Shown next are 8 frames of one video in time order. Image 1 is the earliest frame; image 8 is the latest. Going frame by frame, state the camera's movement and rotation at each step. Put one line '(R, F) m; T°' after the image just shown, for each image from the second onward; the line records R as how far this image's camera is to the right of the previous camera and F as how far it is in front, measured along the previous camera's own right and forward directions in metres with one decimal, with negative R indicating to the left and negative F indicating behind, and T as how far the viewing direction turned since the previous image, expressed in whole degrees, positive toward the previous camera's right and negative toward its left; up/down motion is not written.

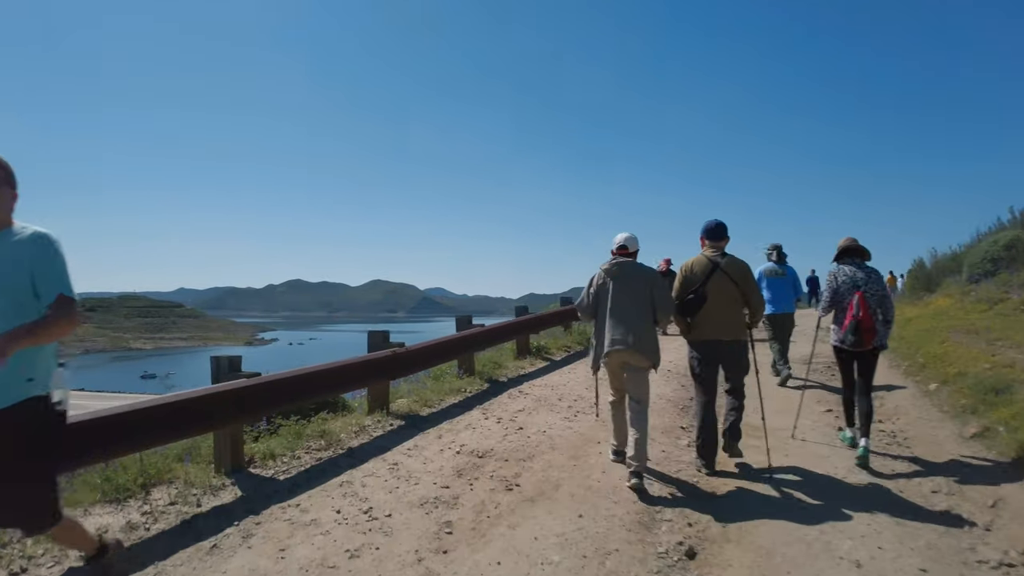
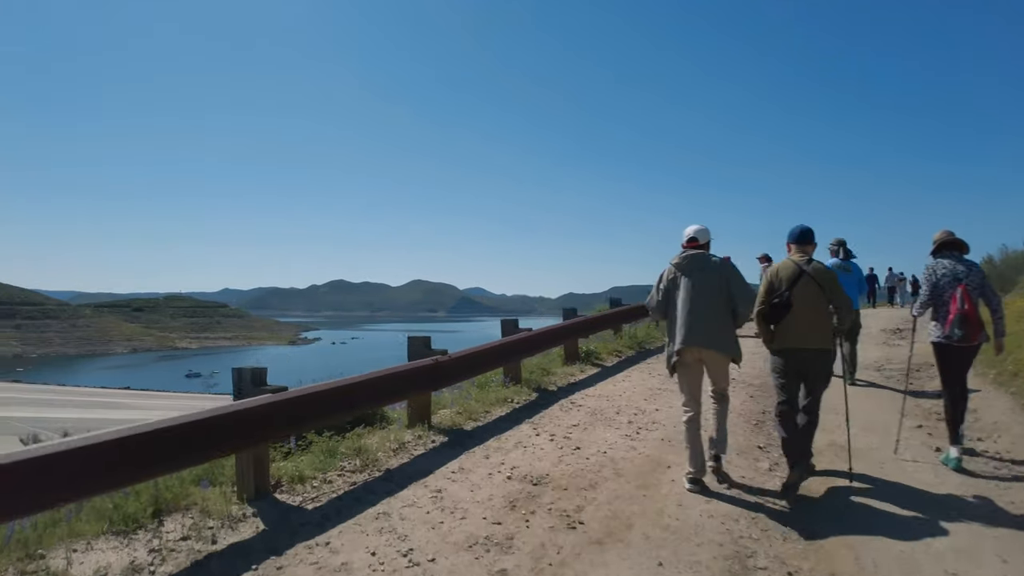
(-0.2, +0.8) m; -4°
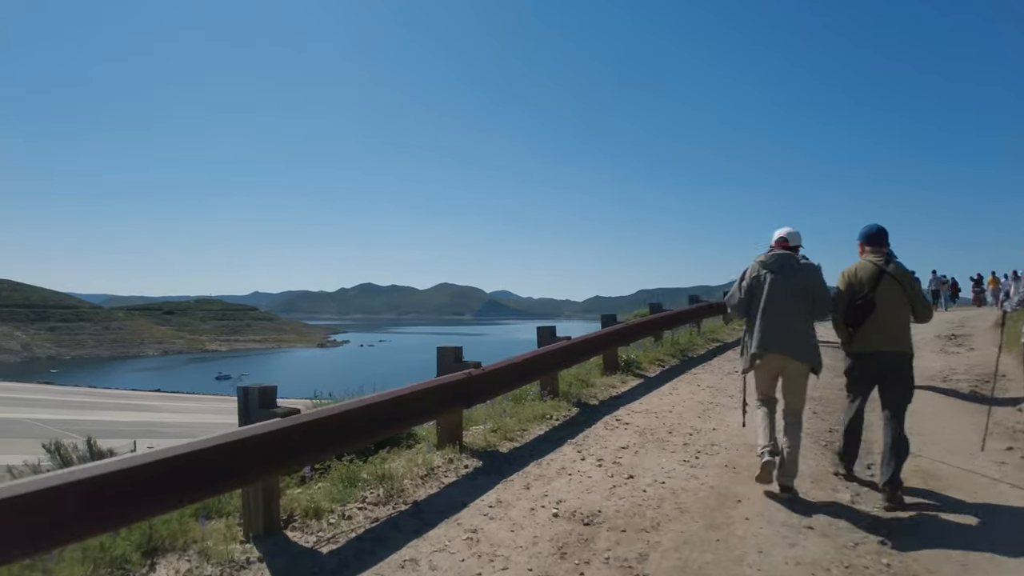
(-0.2, +0.7) m; -3°
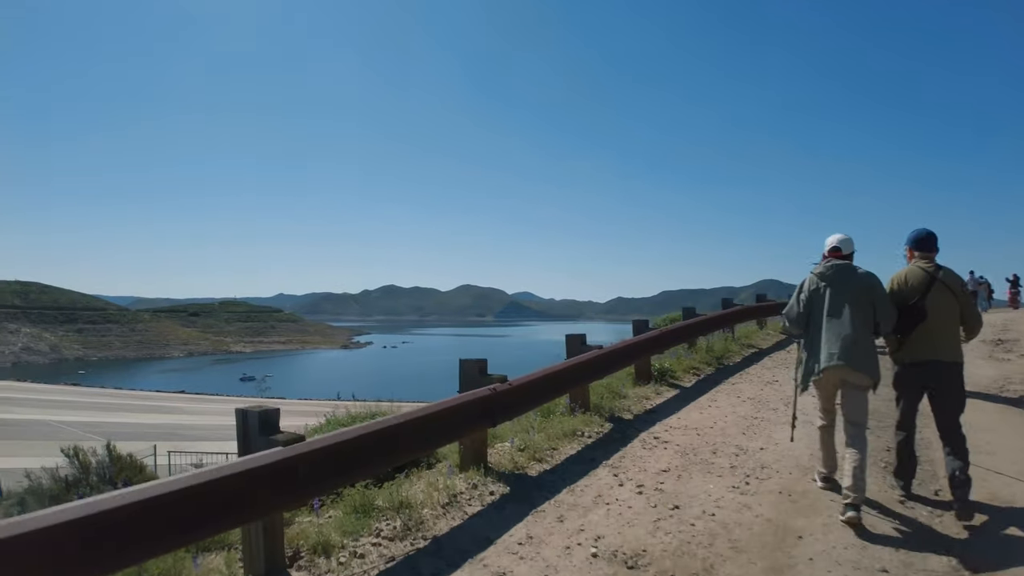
(-0.1, +0.5) m; -2°
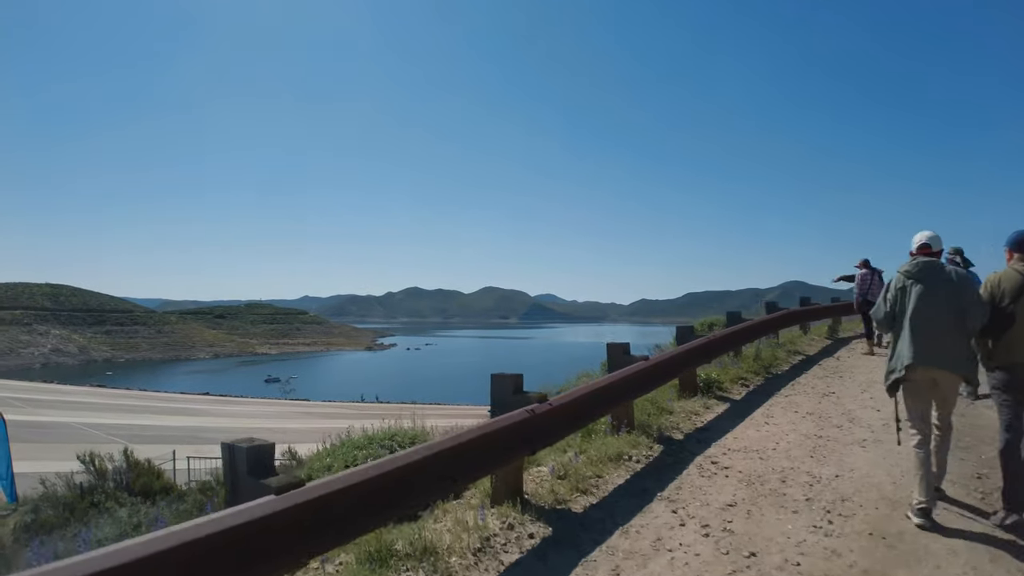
(-0.1, +0.7) m; -2°
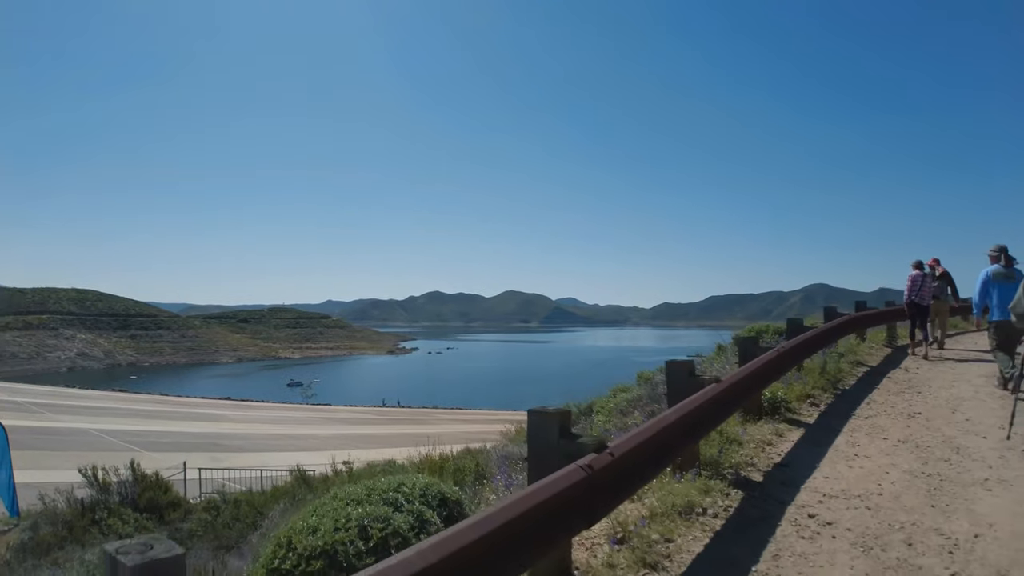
(-0.1, +1.2) m; -2°
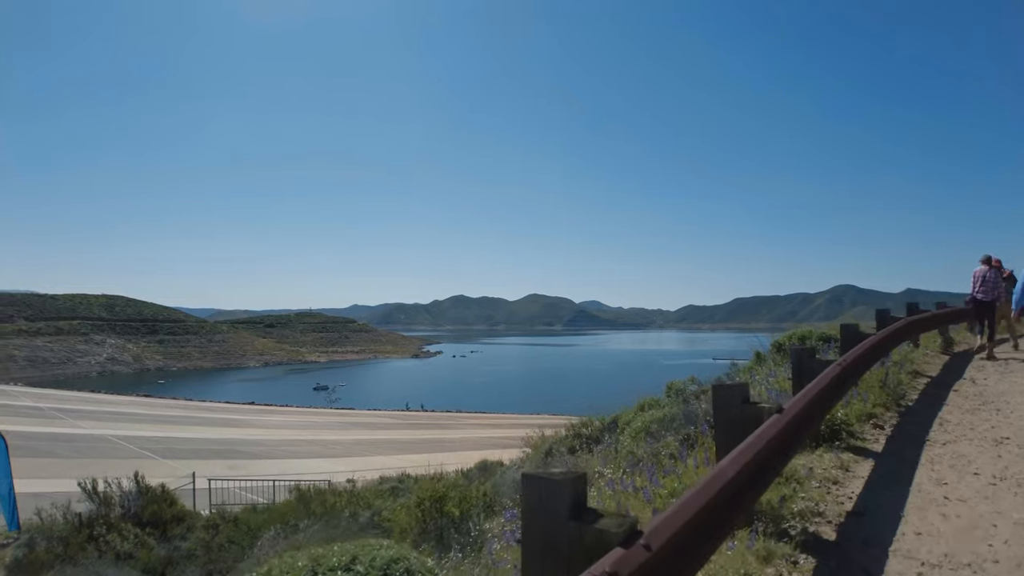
(+0.2, +1.0) m; -2°
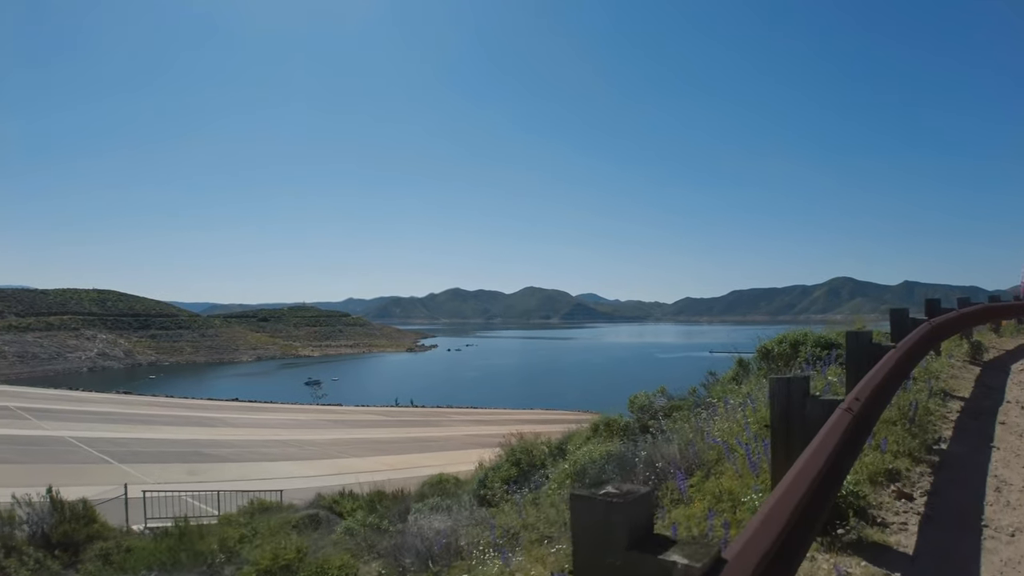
(+0.9, +1.8) m; 0°
